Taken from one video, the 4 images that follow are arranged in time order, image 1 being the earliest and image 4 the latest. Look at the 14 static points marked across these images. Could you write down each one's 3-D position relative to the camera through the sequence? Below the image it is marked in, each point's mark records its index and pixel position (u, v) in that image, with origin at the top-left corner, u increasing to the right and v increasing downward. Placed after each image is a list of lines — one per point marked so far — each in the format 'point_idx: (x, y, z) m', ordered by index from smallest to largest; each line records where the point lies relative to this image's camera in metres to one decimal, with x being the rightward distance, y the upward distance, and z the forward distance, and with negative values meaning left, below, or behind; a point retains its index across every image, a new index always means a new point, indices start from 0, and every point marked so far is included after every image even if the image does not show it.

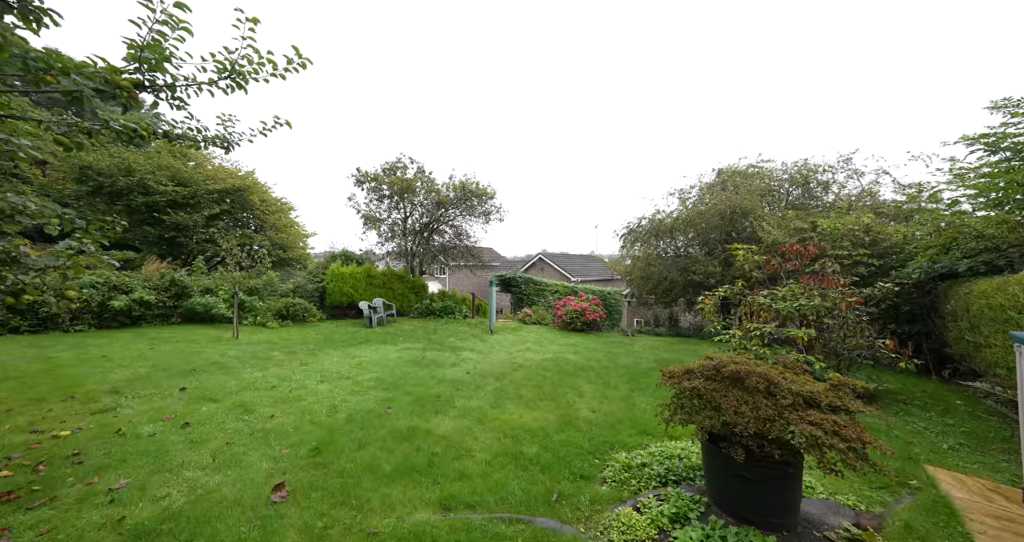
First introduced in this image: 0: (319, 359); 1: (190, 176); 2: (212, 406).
0: (-2.5, -1.2, +5.2) m
1: (-8.7, +2.6, +10.7) m
2: (-2.6, -1.2, +3.5) m
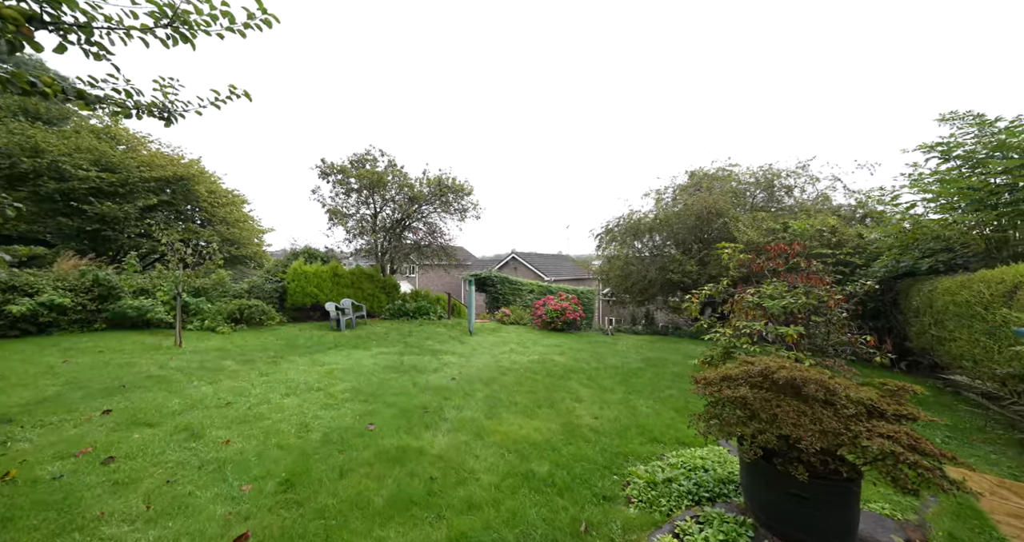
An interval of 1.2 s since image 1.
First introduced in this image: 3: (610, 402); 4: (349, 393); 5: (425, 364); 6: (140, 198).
0: (-2.6, -1.1, +4.6) m
1: (-9.3, +2.6, +9.5) m
2: (-2.6, -1.1, +2.8) m
3: (+1.1, -1.5, +4.6) m
4: (-1.6, -1.2, +4.0) m
5: (-1.2, -1.3, +5.5) m
6: (-9.1, +1.8, +9.6) m
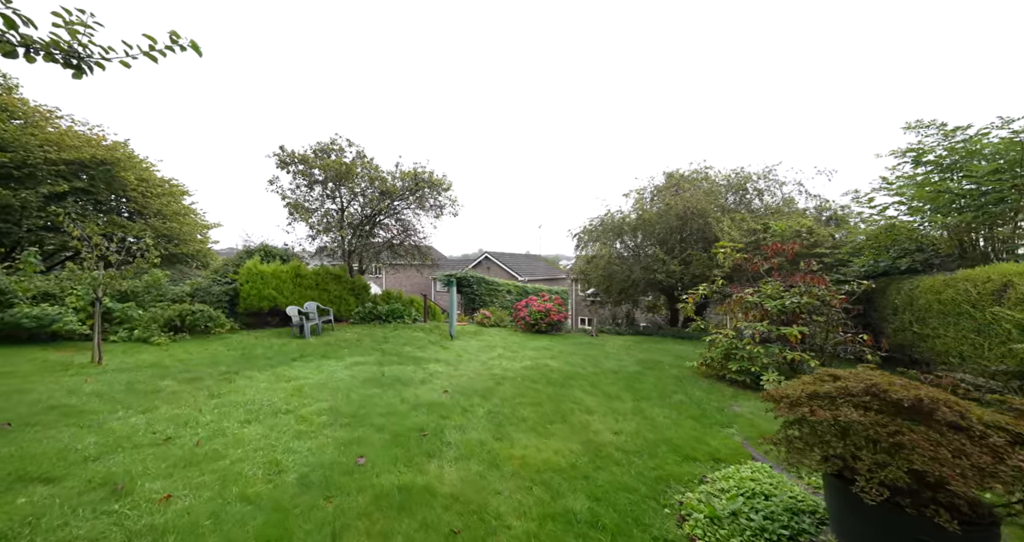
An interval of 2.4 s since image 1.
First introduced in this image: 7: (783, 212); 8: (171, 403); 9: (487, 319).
0: (-2.6, -1.1, +3.8) m
1: (-9.7, +2.6, +8.1) m
2: (-2.4, -1.1, +2.0) m
3: (+1.1, -1.5, +4.1) m
4: (-1.5, -1.2, +3.3) m
5: (-1.2, -1.3, +4.8) m
6: (-9.5, +1.8, +8.2) m
7: (+7.3, +1.6, +10.8) m
8: (-2.8, -1.1, +3.3) m
9: (-0.6, -1.2, +10.0) m
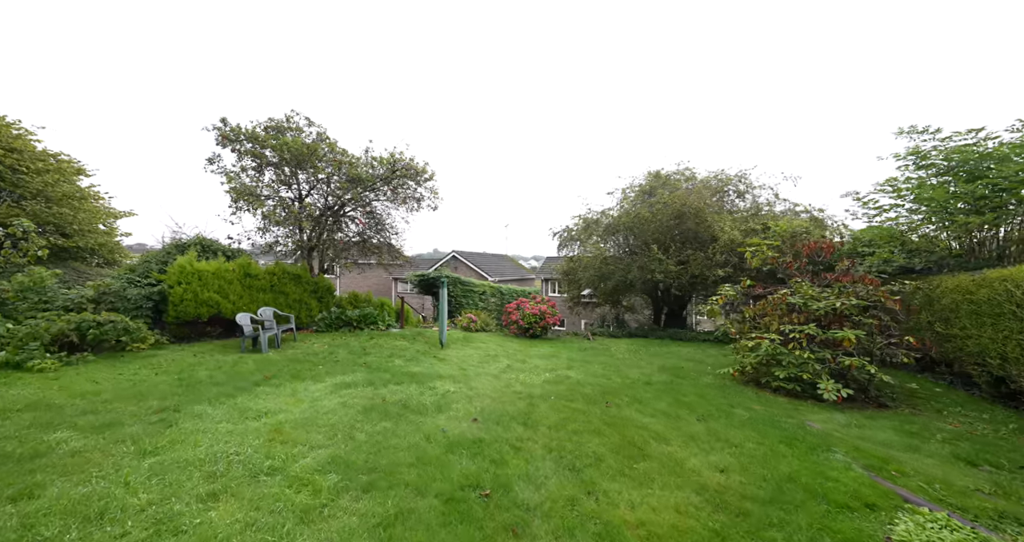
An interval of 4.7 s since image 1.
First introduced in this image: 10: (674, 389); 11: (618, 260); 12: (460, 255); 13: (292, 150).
0: (-2.1, -1.0, +2.5) m
1: (-9.6, +2.6, +5.9) m
2: (-1.6, -1.0, +0.8) m
3: (+1.6, -1.4, +3.4) m
4: (-1.0, -1.1, +2.1) m
5: (-0.9, -1.2, +3.7) m
6: (-9.5, +1.8, +6.1) m
7: (+6.9, +1.6, +10.8) m
8: (-2.2, -1.0, +2.0) m
9: (-0.9, -1.2, +8.9) m
10: (+1.9, -1.4, +4.8) m
11: (+2.6, +0.3, +10.2) m
12: (-2.4, +0.7, +18.3) m
13: (-4.1, +2.3, +7.5) m
